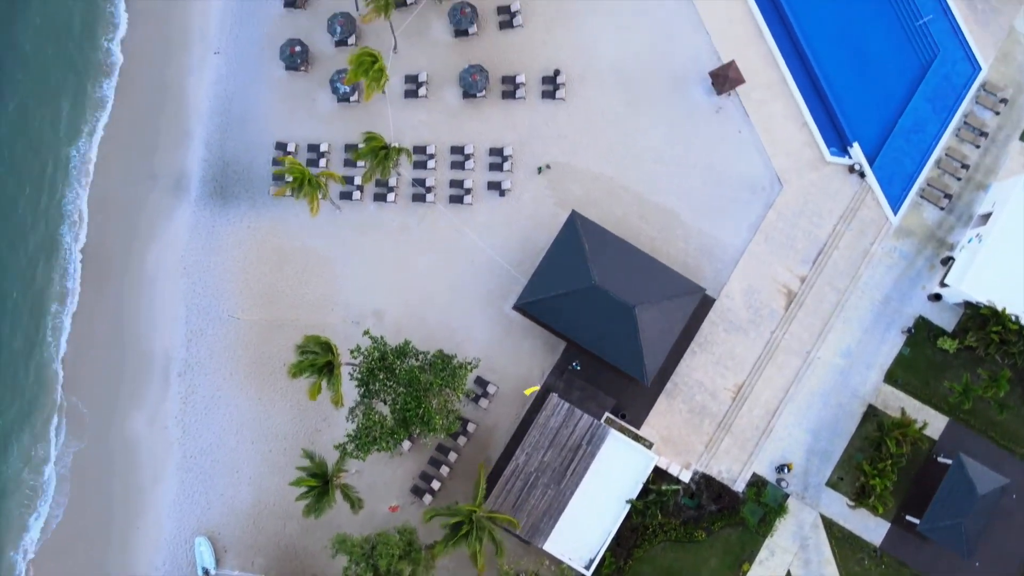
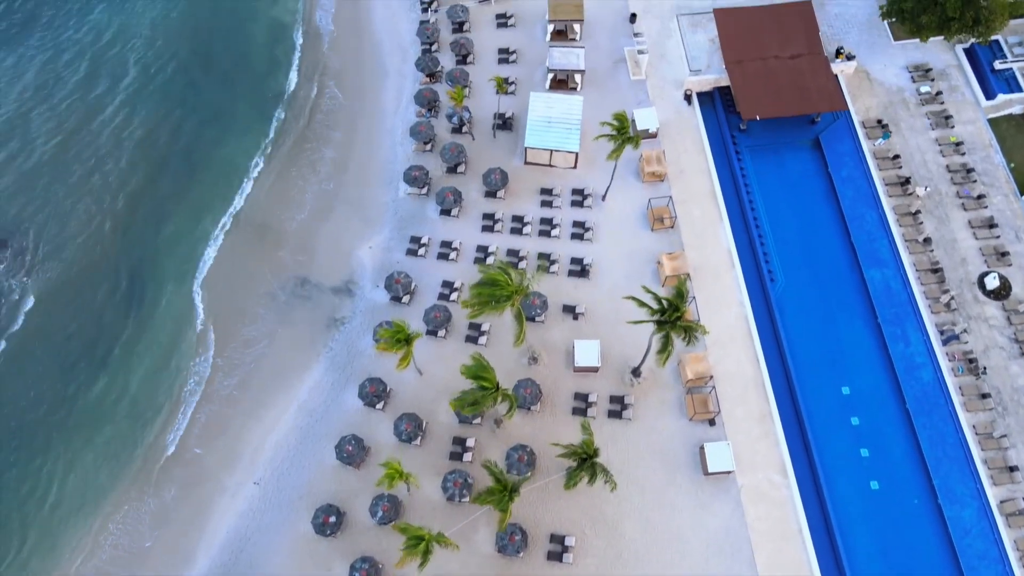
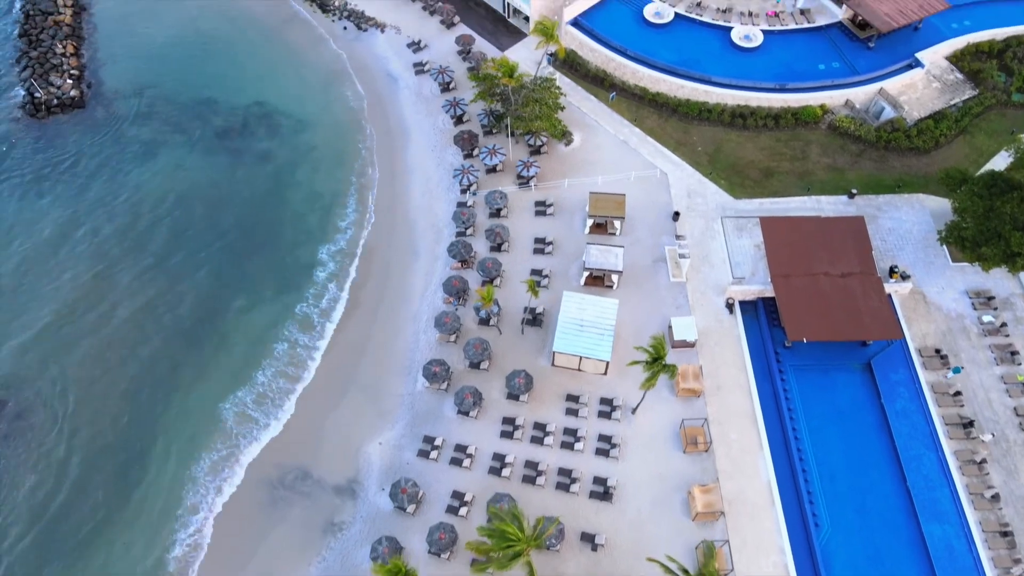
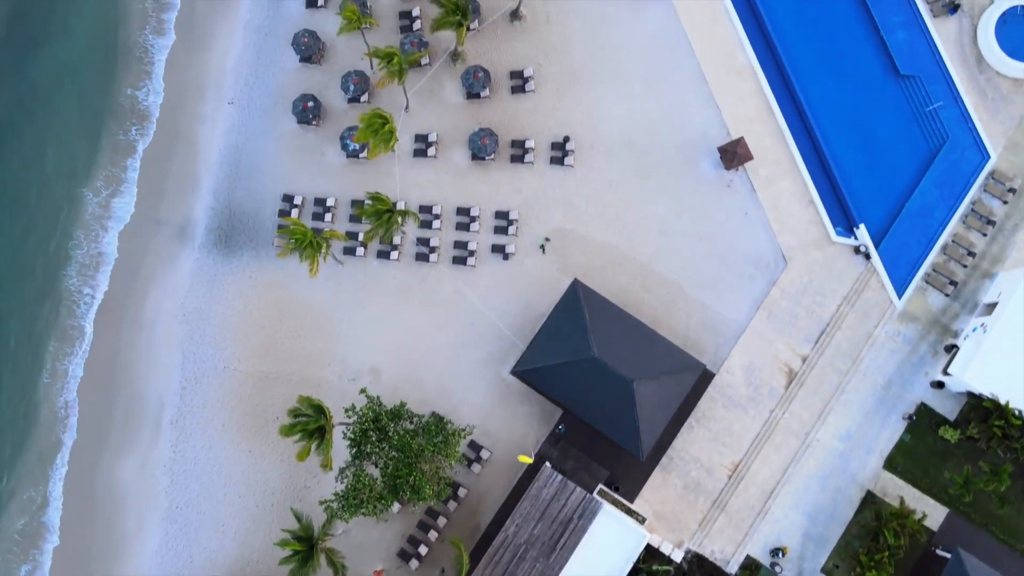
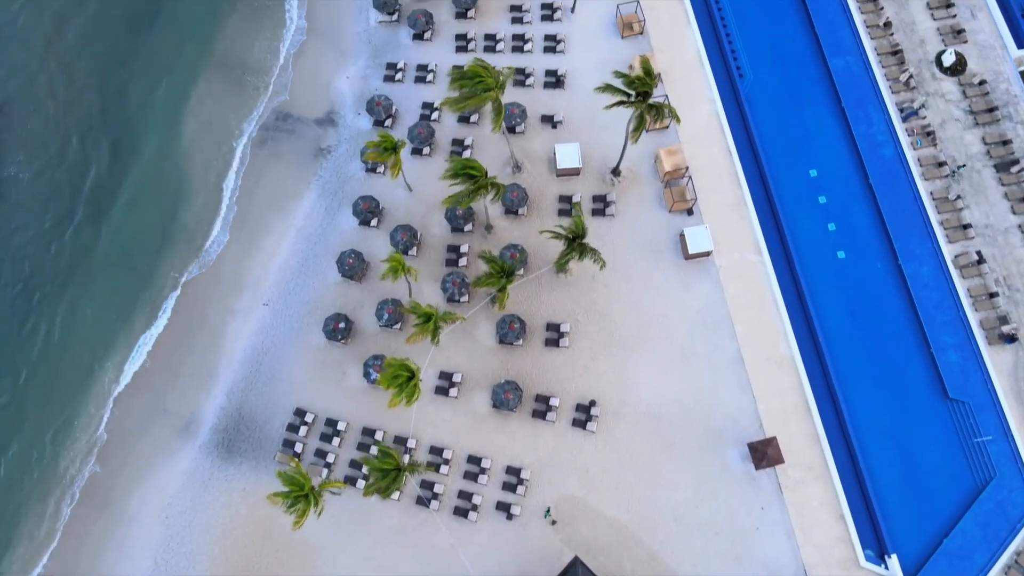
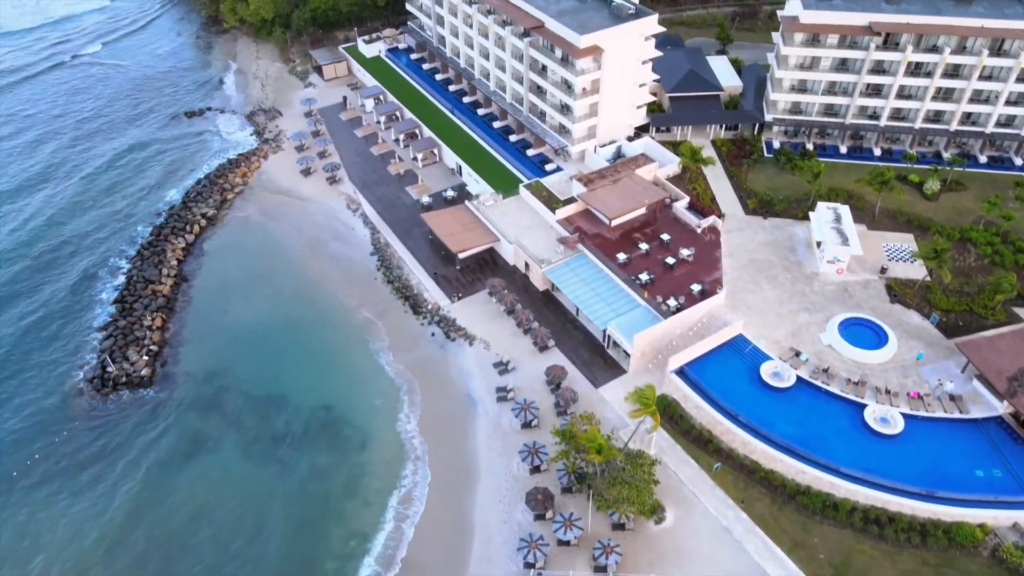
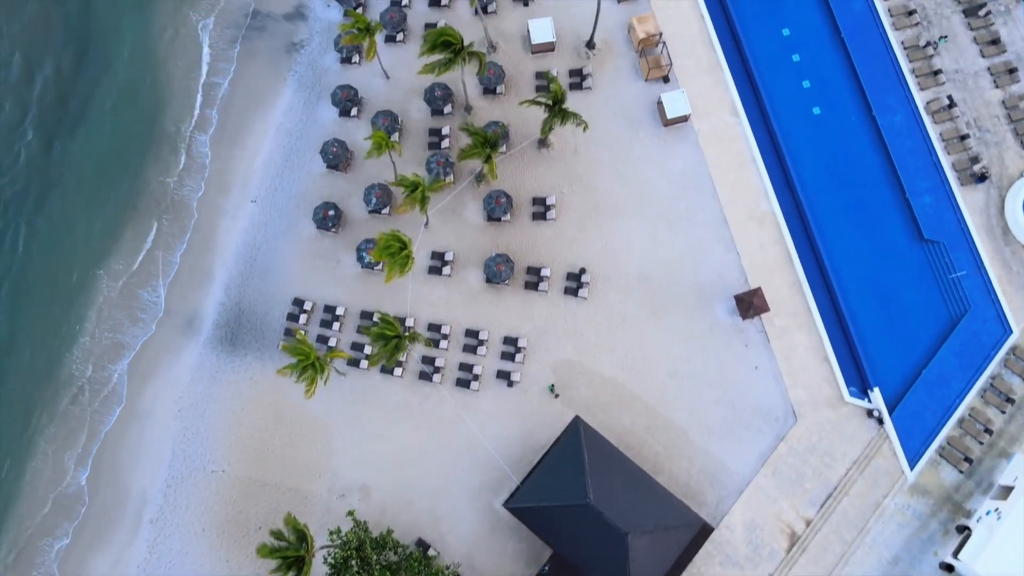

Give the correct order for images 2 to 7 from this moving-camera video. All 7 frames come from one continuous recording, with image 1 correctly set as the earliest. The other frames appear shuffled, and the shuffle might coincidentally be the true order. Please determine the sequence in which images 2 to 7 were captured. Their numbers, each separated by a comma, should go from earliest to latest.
4, 7, 5, 2, 3, 6
